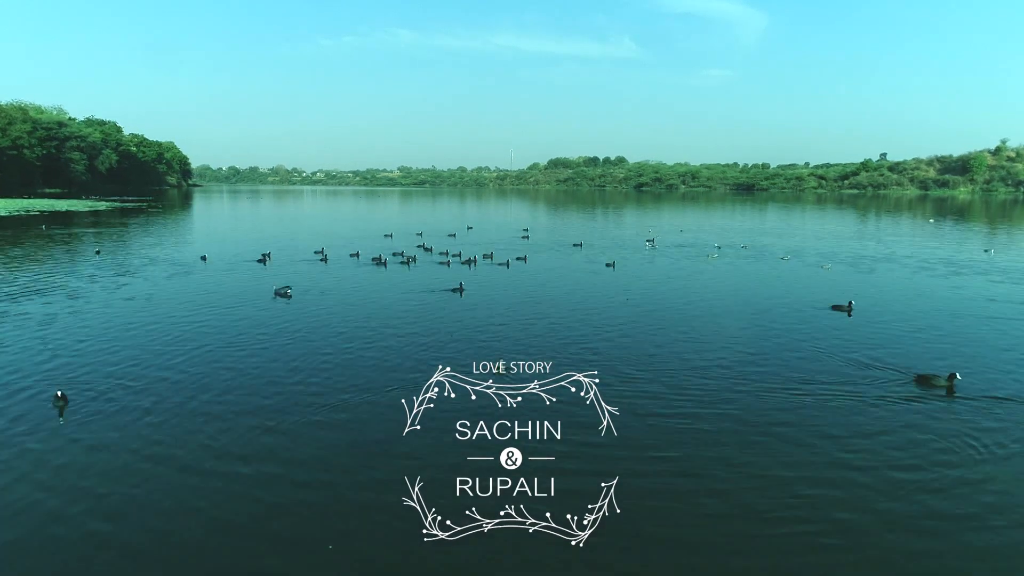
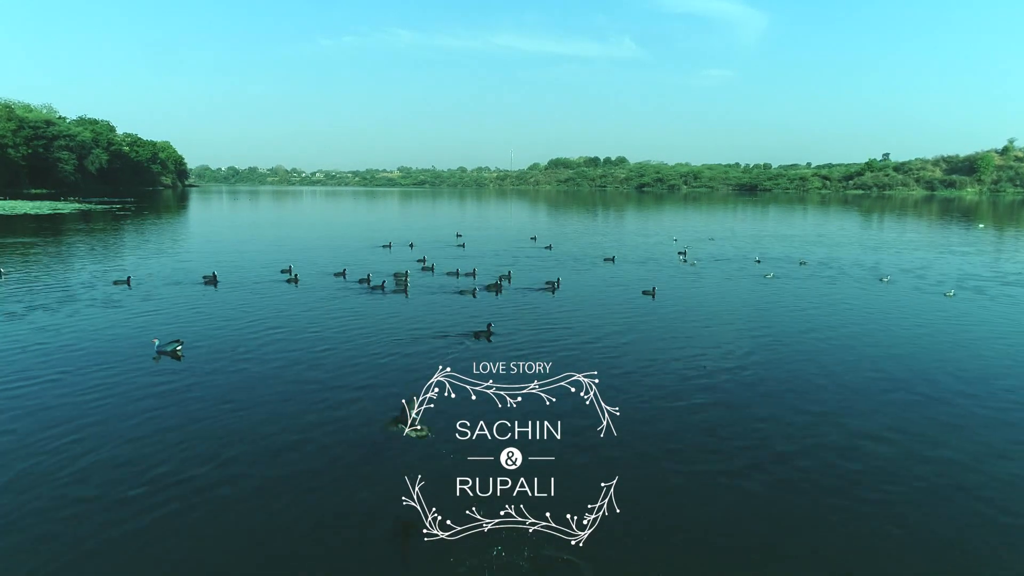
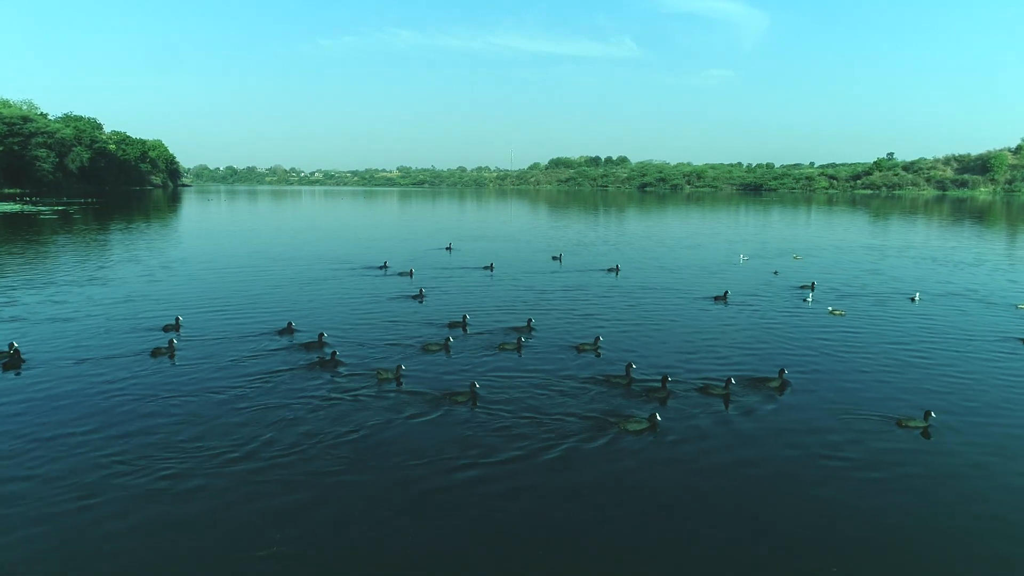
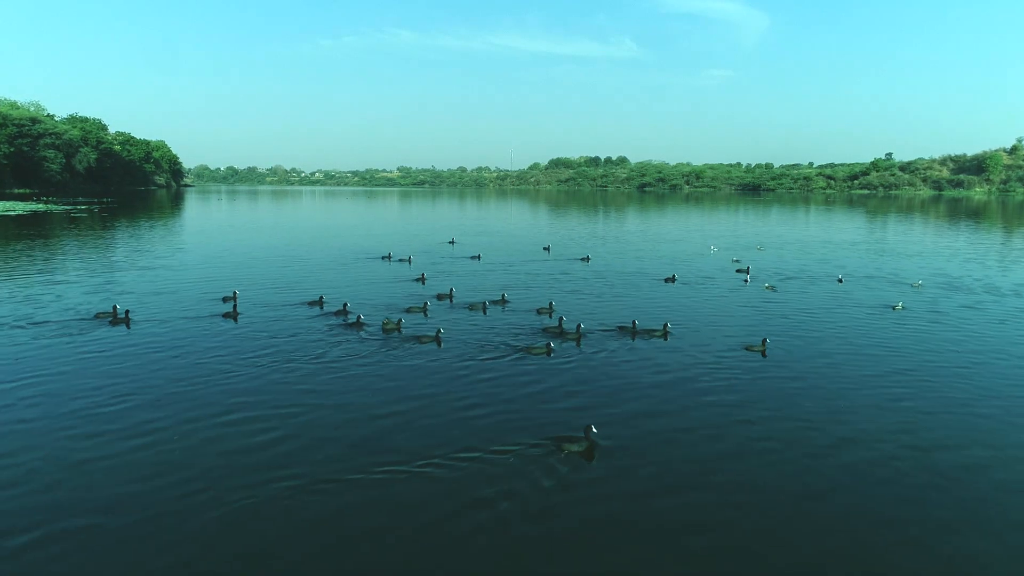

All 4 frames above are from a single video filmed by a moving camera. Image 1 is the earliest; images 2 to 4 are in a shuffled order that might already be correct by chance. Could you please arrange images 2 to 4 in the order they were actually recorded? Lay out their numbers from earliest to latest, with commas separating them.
2, 4, 3
